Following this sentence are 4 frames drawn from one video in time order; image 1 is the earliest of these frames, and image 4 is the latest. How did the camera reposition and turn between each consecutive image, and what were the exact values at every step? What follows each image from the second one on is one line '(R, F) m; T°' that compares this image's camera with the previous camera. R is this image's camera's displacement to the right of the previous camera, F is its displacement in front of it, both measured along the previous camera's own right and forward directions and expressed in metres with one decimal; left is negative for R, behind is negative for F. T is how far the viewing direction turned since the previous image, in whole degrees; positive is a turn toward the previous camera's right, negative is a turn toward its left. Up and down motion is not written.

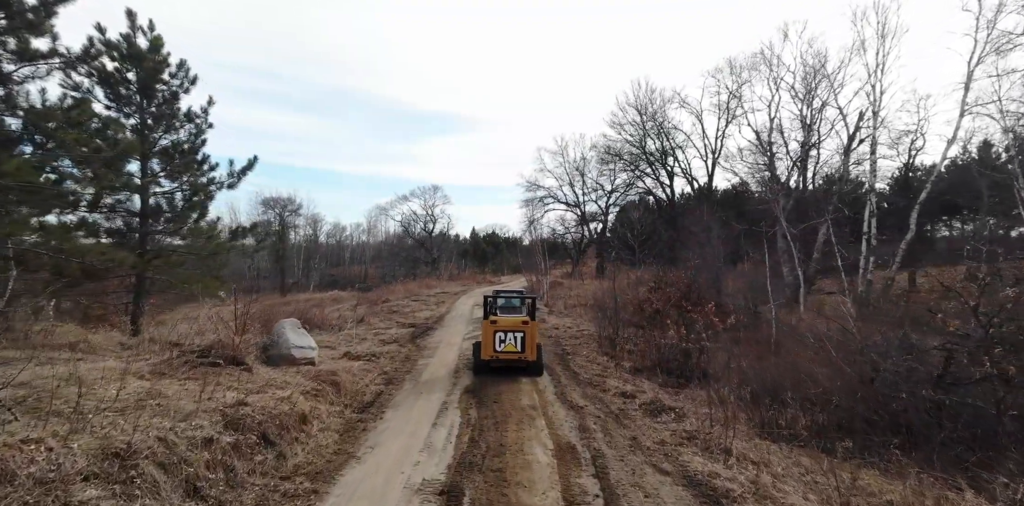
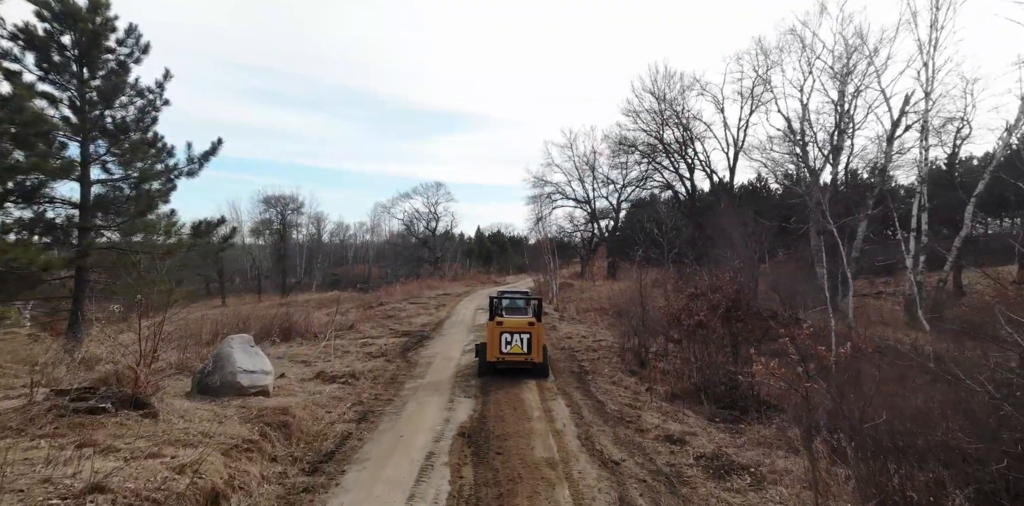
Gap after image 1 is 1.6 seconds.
(-0.1, +2.7) m; 0°
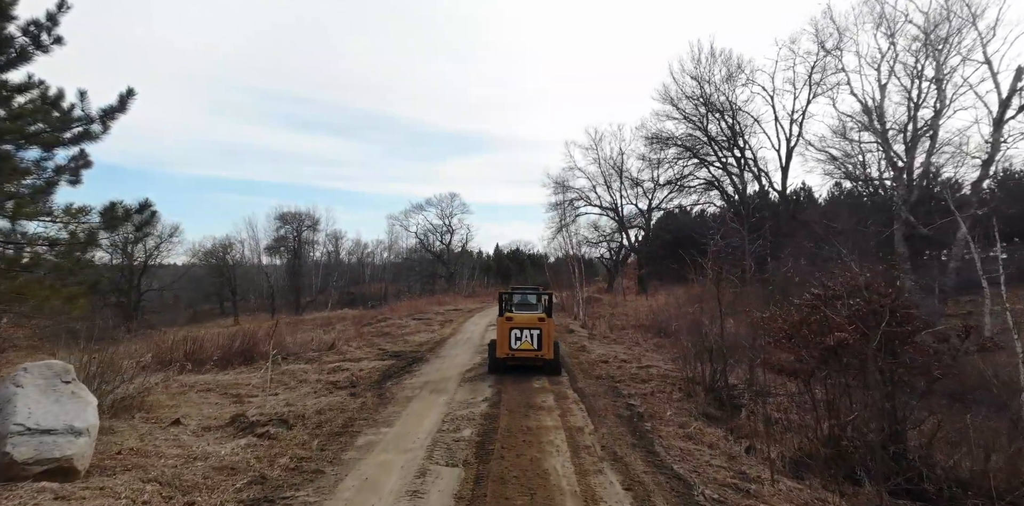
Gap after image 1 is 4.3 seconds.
(+0.1, +4.4) m; -2°
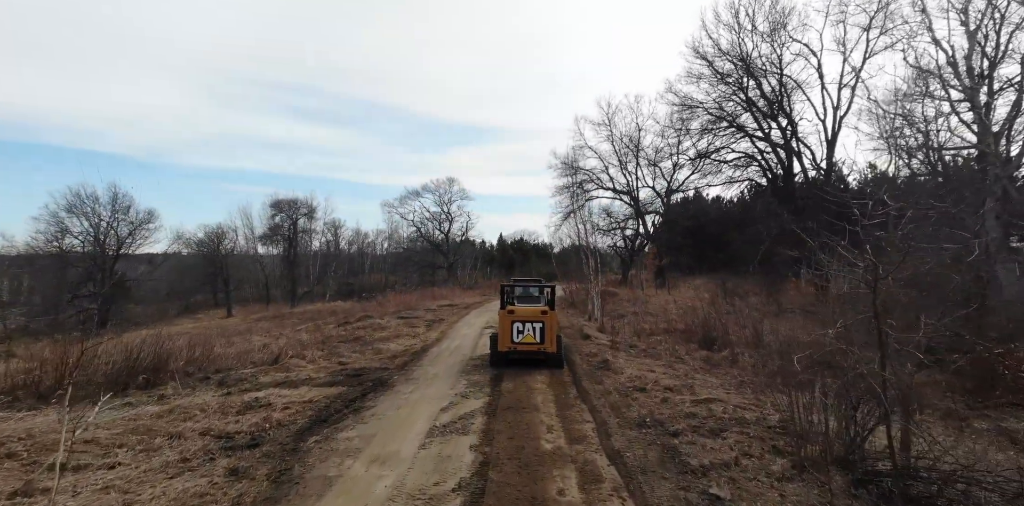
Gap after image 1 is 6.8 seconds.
(+0.1, +4.4) m; 0°
